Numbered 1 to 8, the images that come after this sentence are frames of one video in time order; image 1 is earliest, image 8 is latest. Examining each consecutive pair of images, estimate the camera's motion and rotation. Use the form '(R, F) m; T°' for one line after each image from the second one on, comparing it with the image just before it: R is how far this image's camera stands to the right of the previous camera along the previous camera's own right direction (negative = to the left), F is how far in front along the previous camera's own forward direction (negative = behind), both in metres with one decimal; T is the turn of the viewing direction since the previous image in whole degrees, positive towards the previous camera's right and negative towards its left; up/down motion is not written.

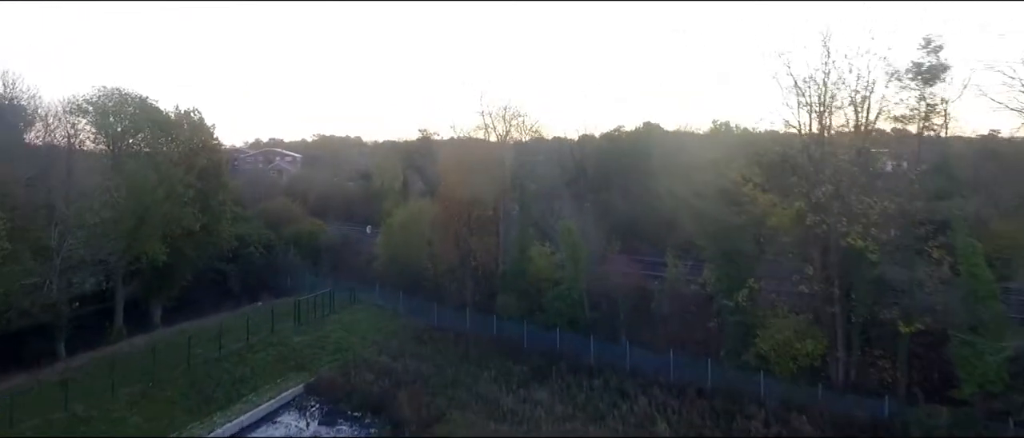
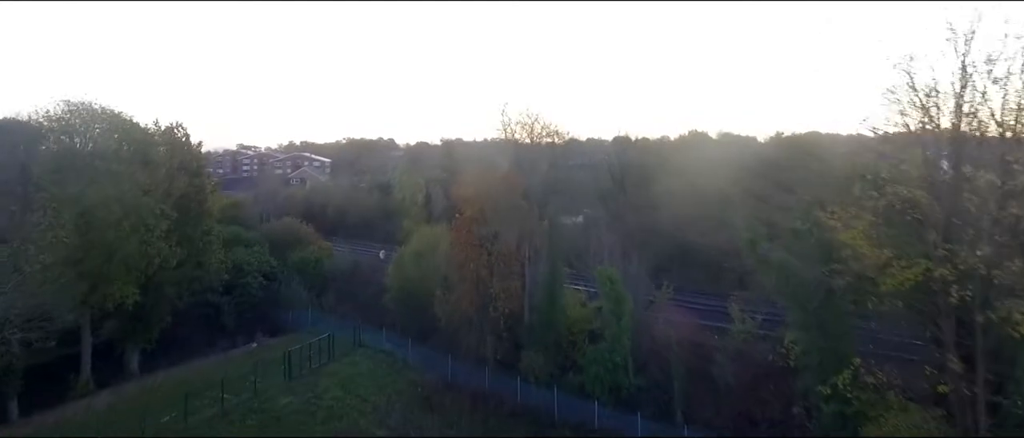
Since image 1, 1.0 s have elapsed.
(+0.1, +2.2) m; -3°
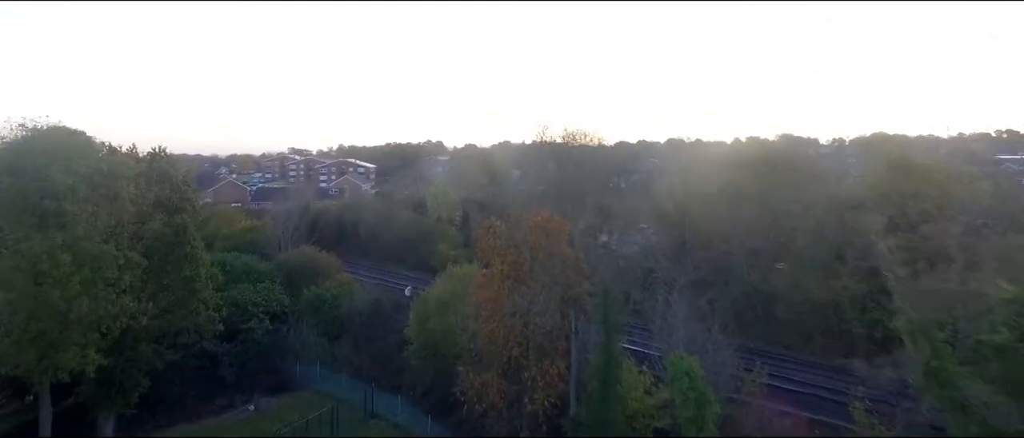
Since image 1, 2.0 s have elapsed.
(+0.1, +2.5) m; -4°
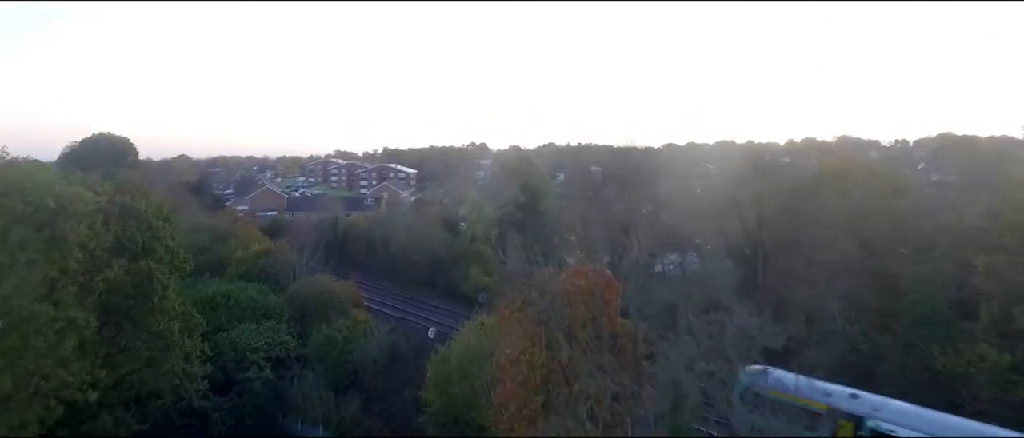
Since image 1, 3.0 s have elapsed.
(+0.1, +2.1) m; -4°
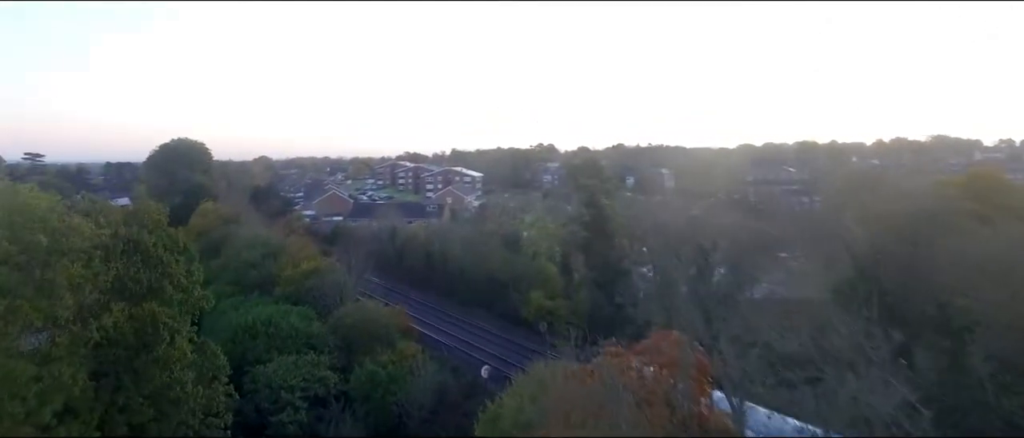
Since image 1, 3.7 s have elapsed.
(+0.1, +1.6) m; -6°
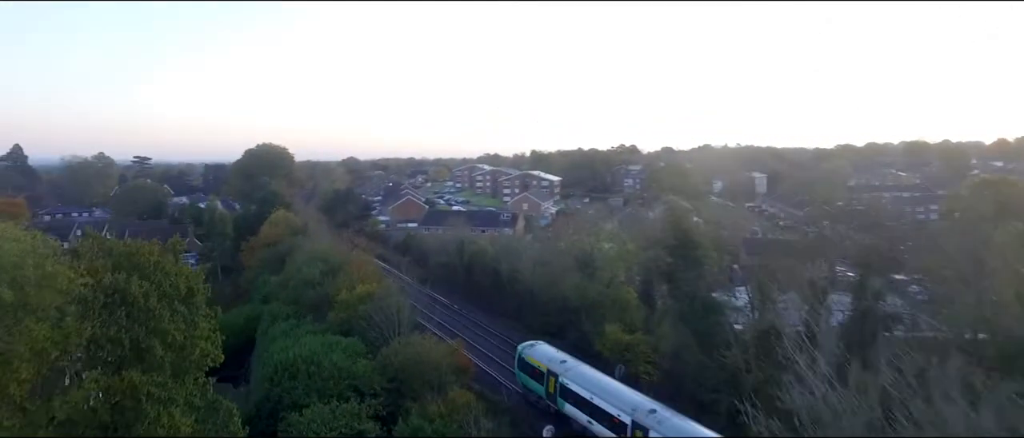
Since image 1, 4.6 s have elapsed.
(+0.2, +1.8) m; -7°
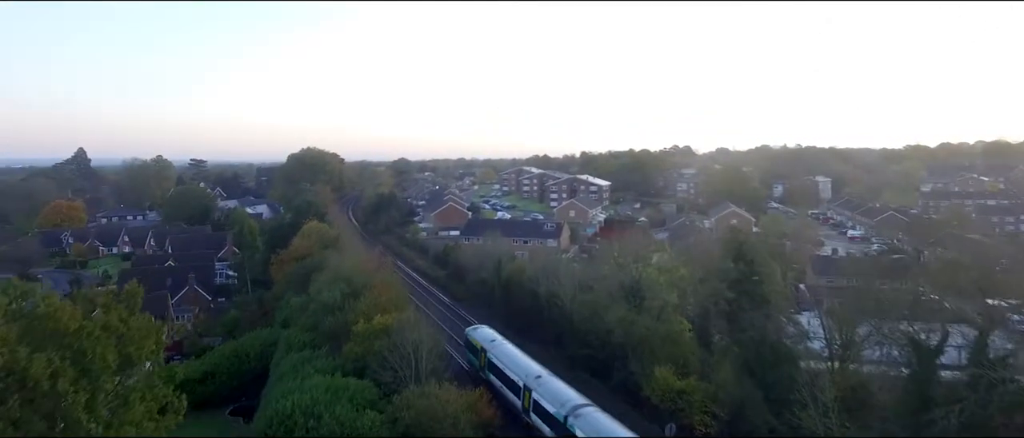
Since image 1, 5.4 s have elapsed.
(+0.3, +1.7) m; -5°
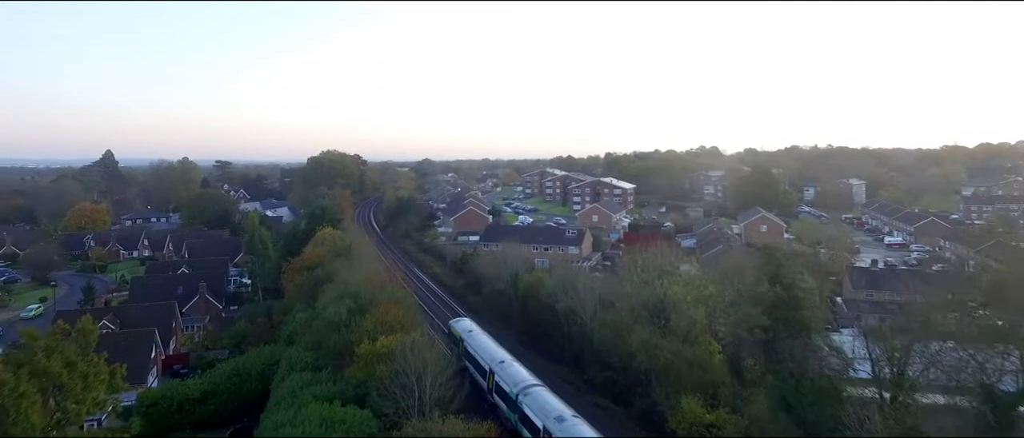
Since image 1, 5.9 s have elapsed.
(+0.2, +1.0) m; -2°
